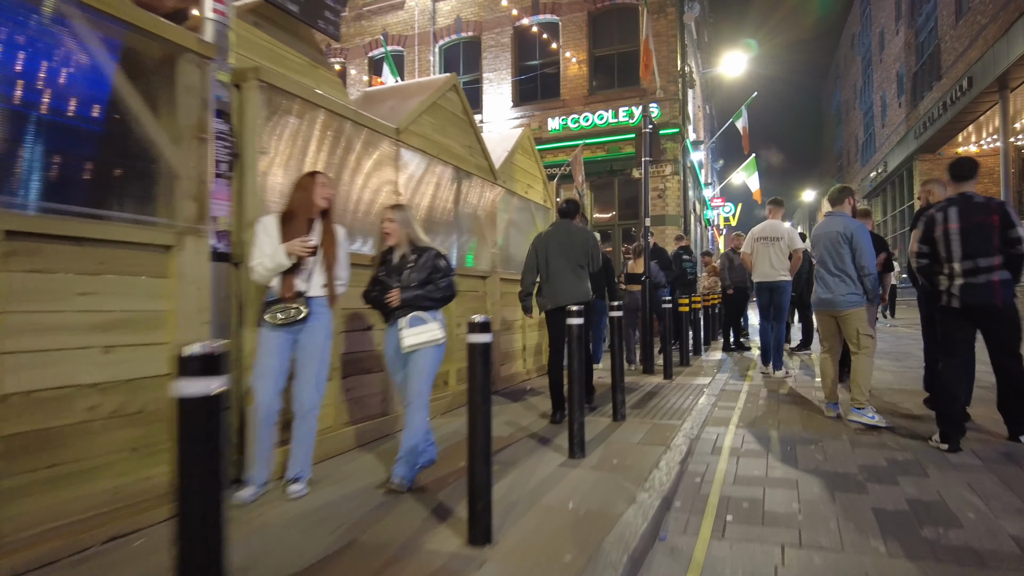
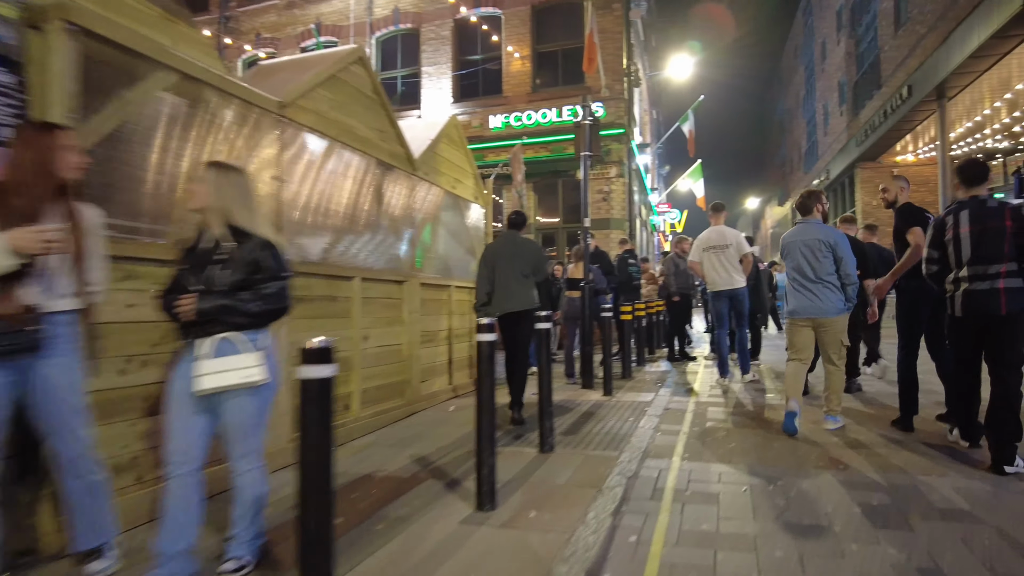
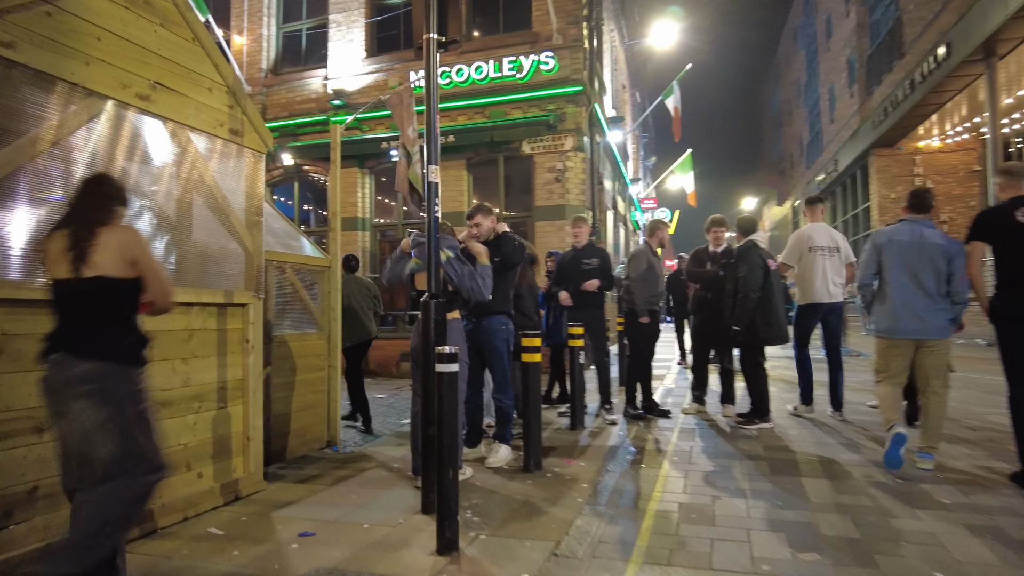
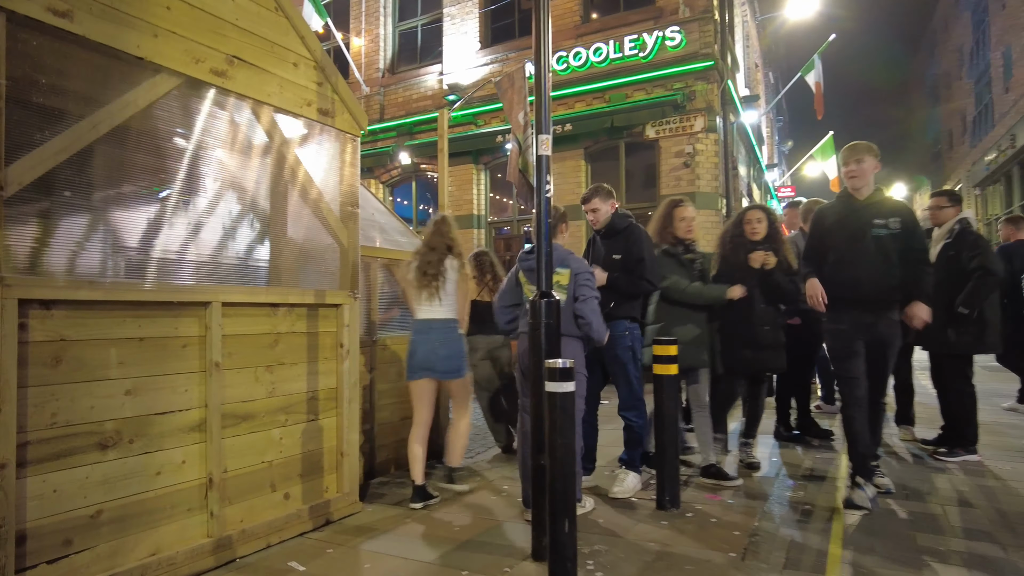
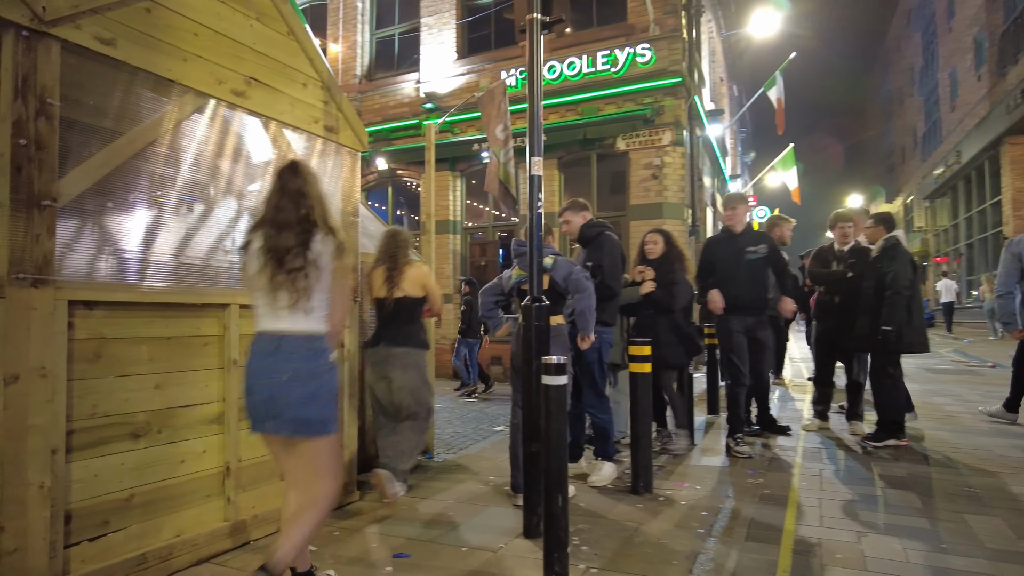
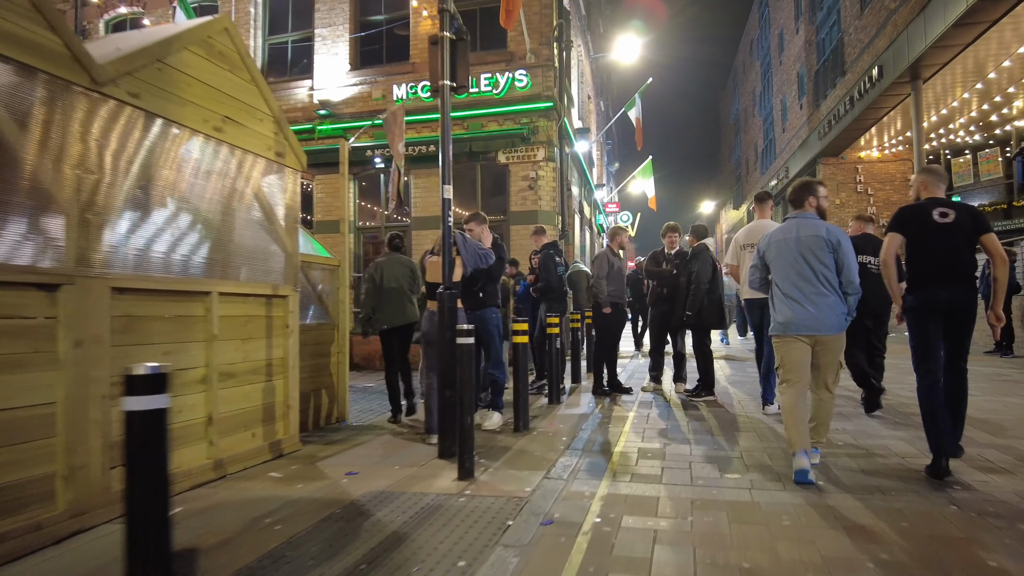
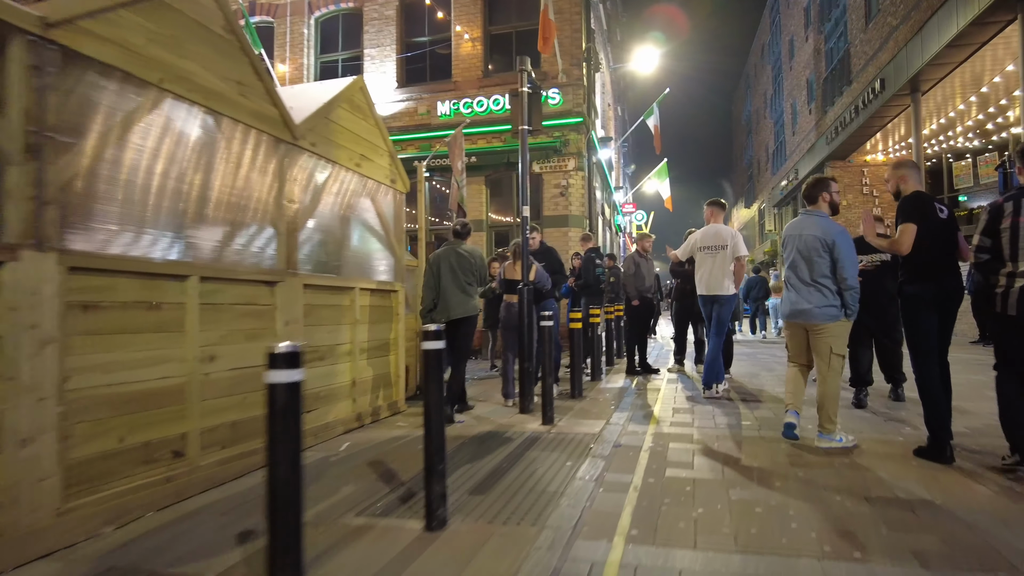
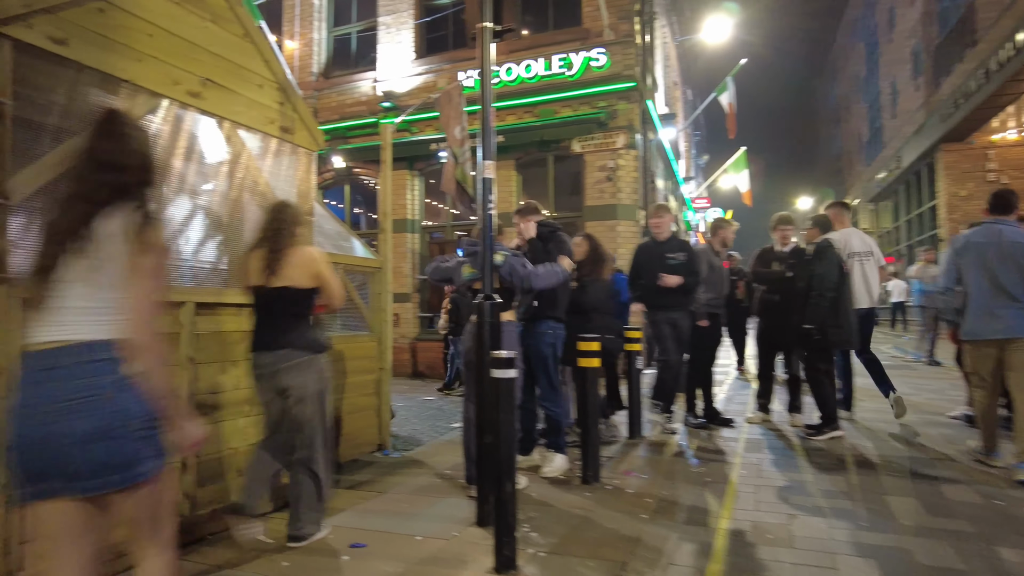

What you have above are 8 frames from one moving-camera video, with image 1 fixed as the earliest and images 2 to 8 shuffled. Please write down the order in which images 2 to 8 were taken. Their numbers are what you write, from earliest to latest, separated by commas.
2, 7, 6, 3, 8, 5, 4
